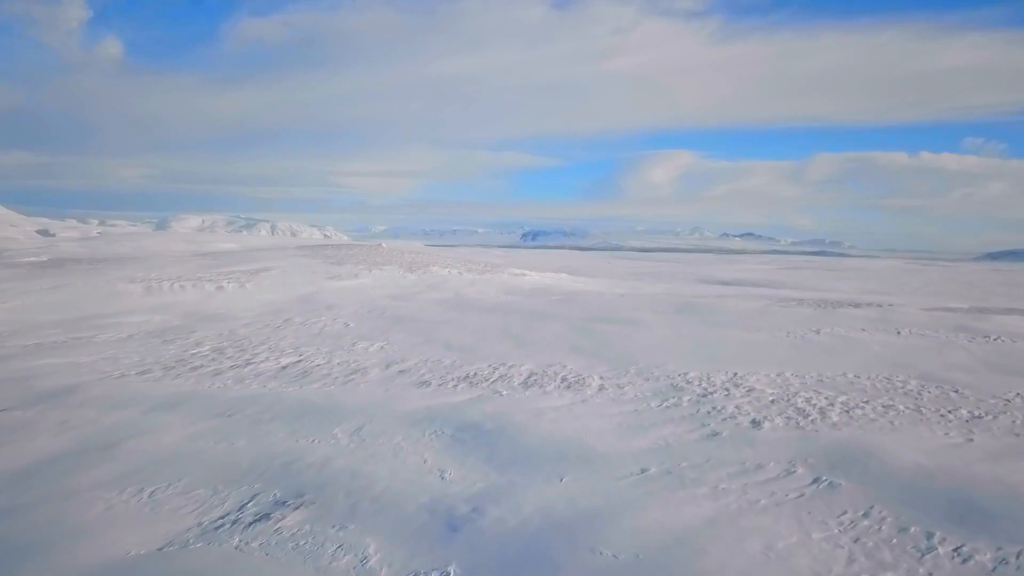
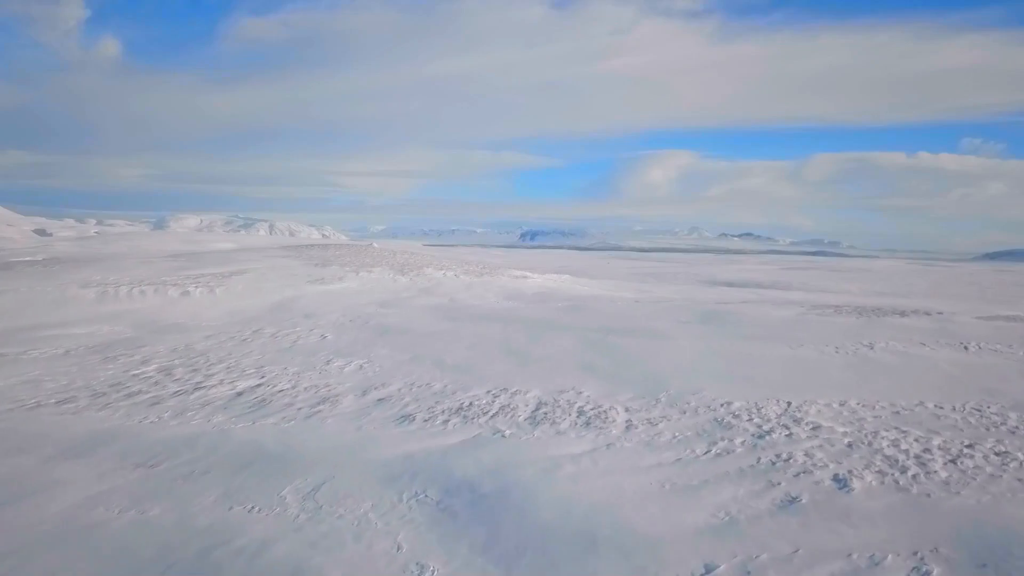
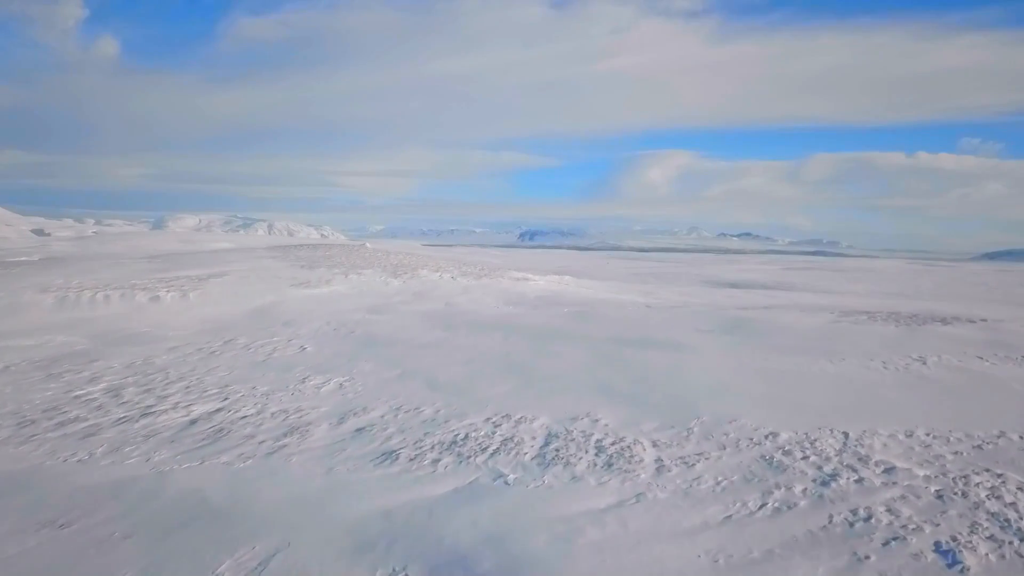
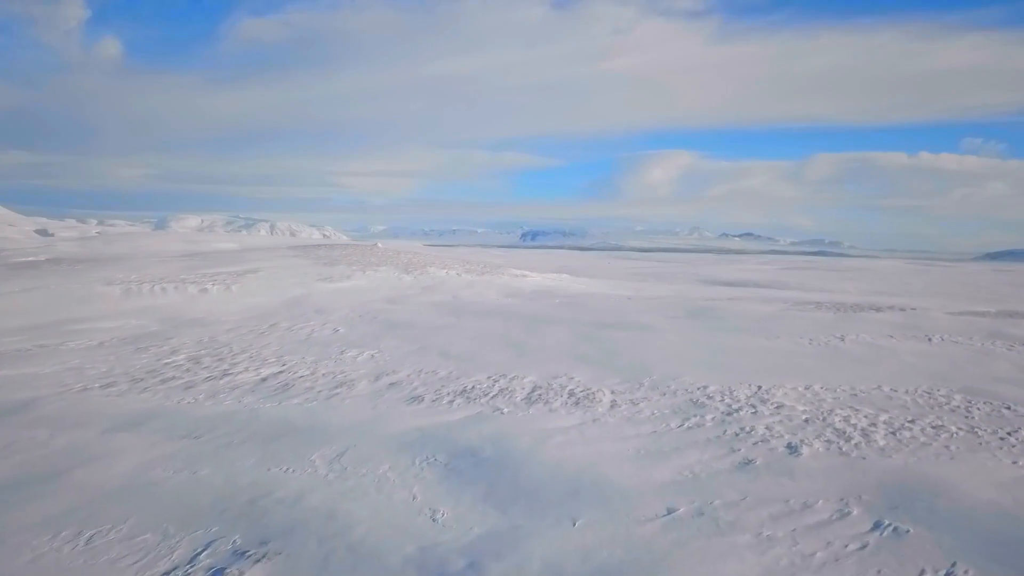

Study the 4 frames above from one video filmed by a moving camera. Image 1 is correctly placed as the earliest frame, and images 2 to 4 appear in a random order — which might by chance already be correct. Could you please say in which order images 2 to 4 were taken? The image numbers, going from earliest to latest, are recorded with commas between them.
4, 2, 3
